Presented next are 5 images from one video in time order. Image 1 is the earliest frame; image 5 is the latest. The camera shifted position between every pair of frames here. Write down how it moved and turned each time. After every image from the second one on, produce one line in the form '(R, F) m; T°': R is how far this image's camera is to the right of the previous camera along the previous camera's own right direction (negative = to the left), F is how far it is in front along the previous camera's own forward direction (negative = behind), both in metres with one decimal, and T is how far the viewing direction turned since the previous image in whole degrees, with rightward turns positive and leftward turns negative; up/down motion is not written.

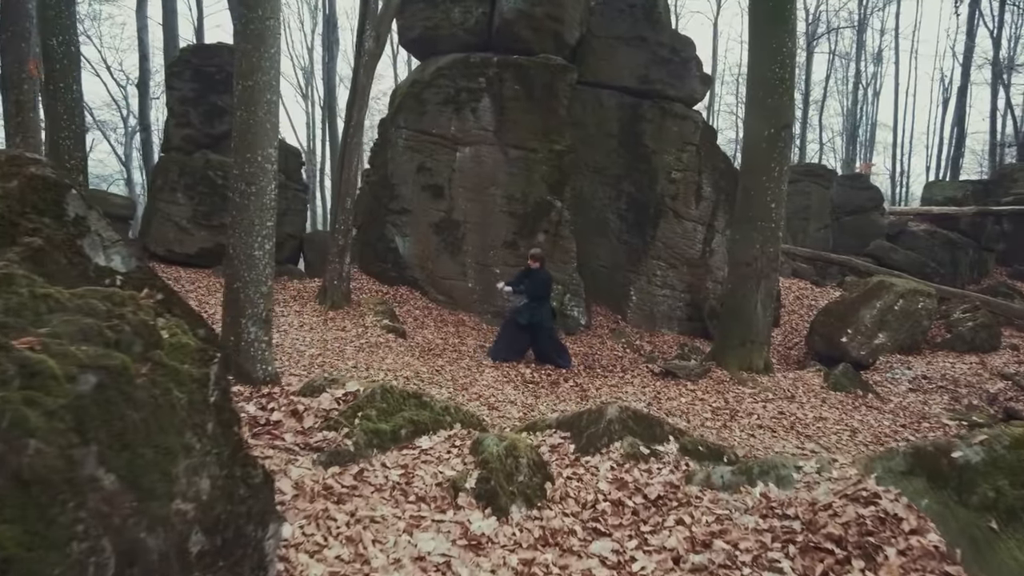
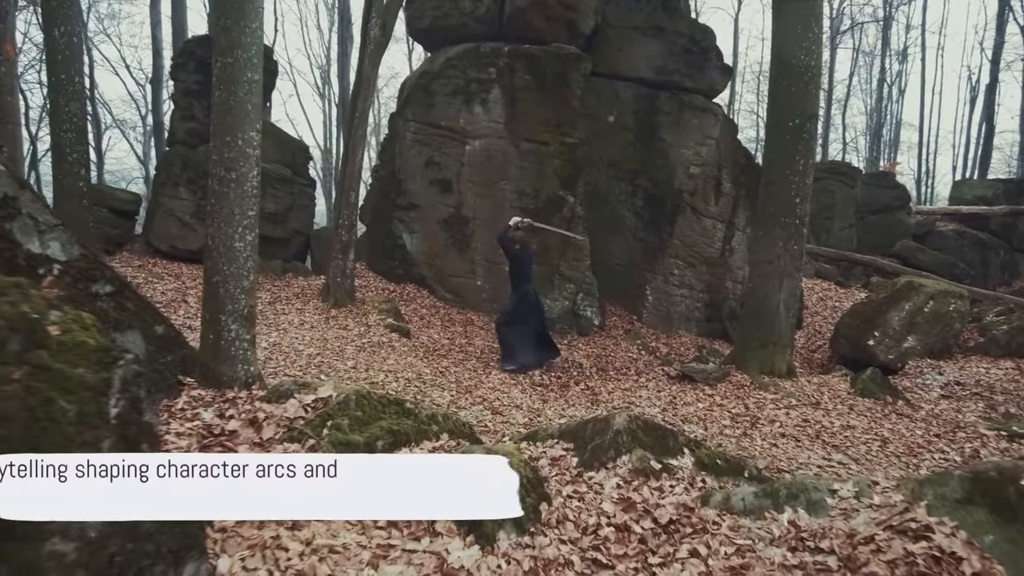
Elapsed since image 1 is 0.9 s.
(+0.2, +0.5) m; -2°
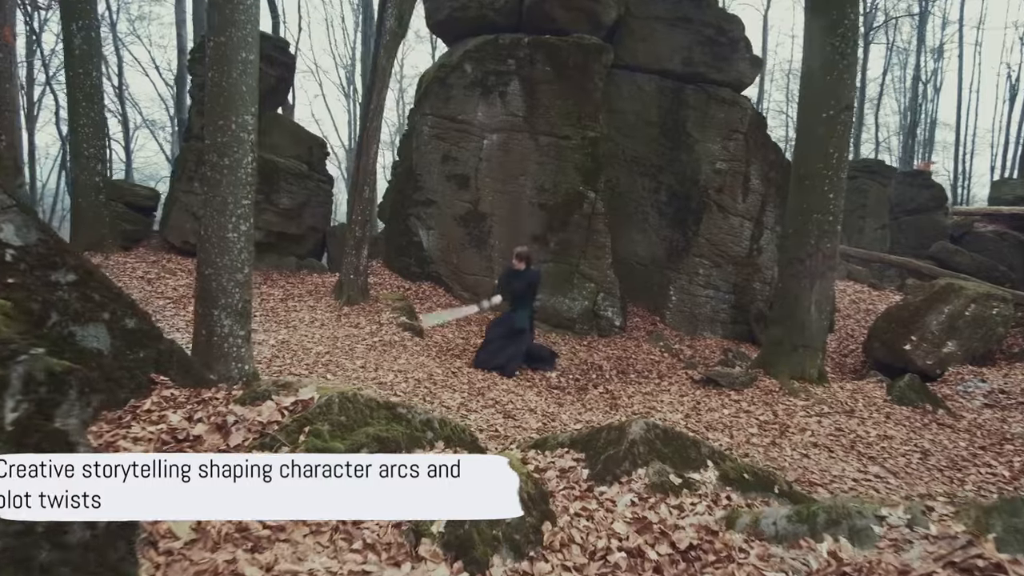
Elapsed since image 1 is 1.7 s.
(+0.1, +0.4) m; -2°
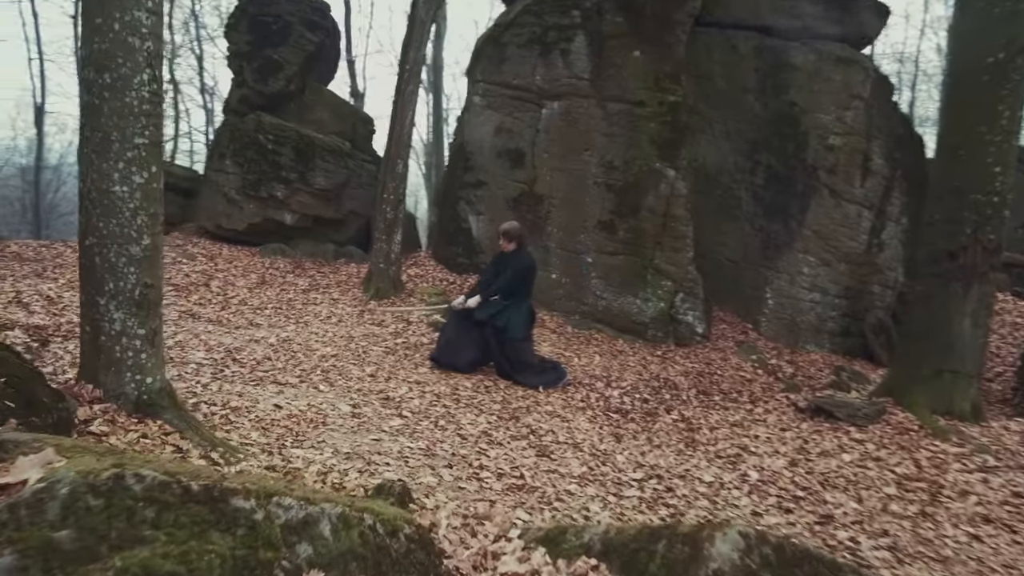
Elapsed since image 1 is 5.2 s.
(+0.4, +2.1) m; -7°
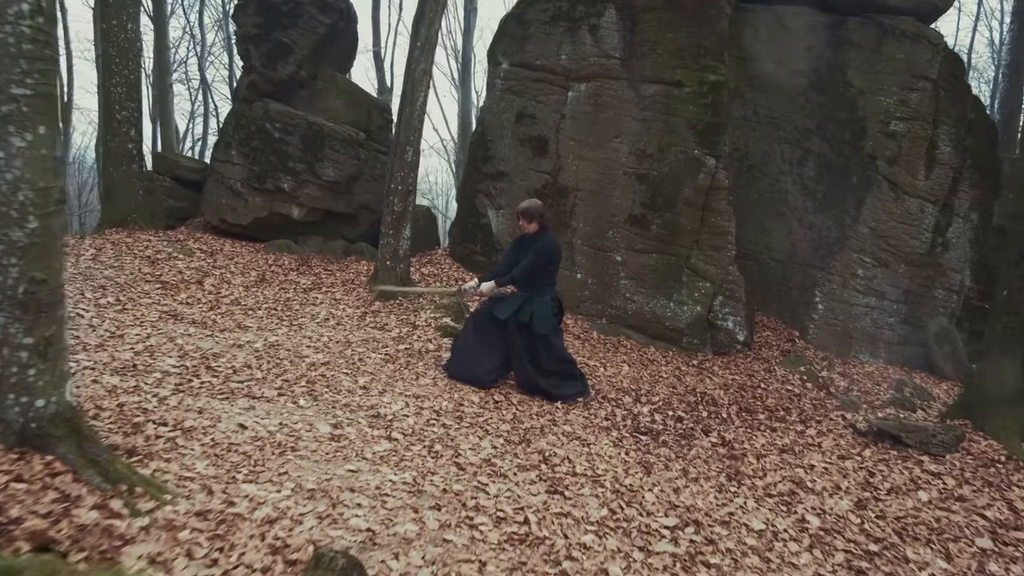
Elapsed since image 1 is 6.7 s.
(+0.2, +1.0) m; -3°
